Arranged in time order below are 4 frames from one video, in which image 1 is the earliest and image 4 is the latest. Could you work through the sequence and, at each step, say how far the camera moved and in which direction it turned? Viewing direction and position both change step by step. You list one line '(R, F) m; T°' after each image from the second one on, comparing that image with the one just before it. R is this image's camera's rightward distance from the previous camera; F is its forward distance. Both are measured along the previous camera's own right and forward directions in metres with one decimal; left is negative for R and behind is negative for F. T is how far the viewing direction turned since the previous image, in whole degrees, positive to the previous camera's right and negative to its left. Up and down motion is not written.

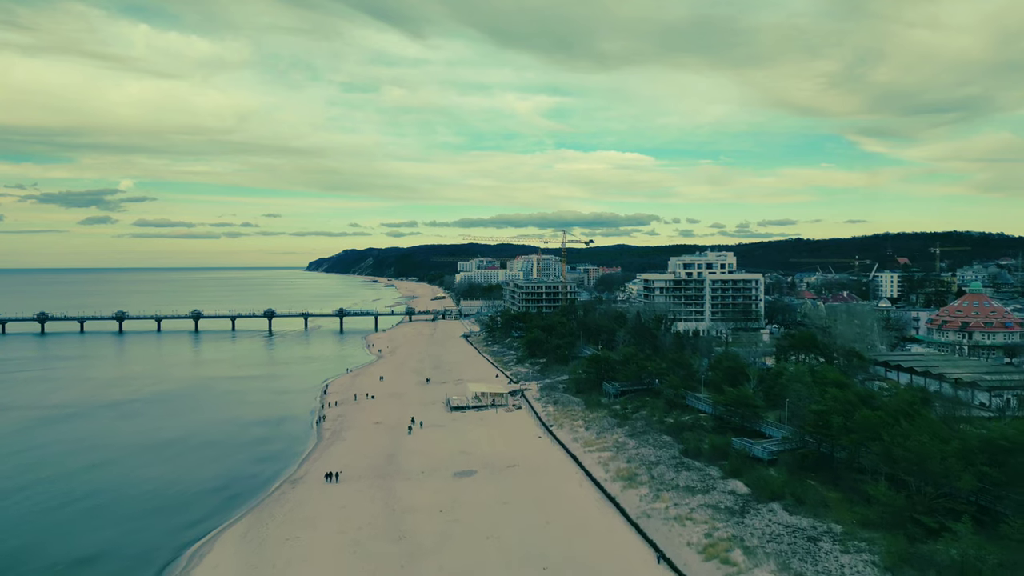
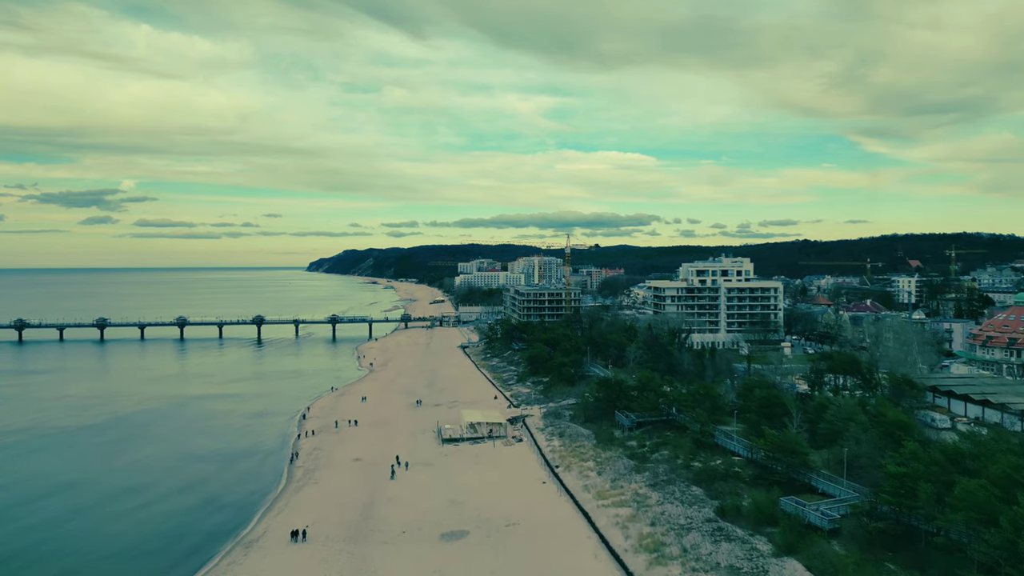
(+0.1, +5.8) m; 0°
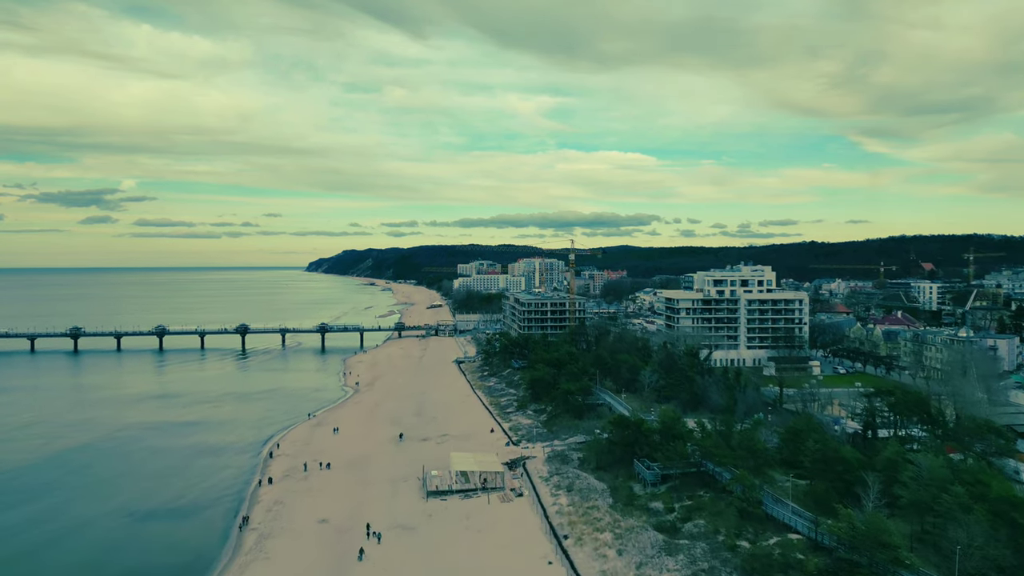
(+0.1, +6.9) m; 0°
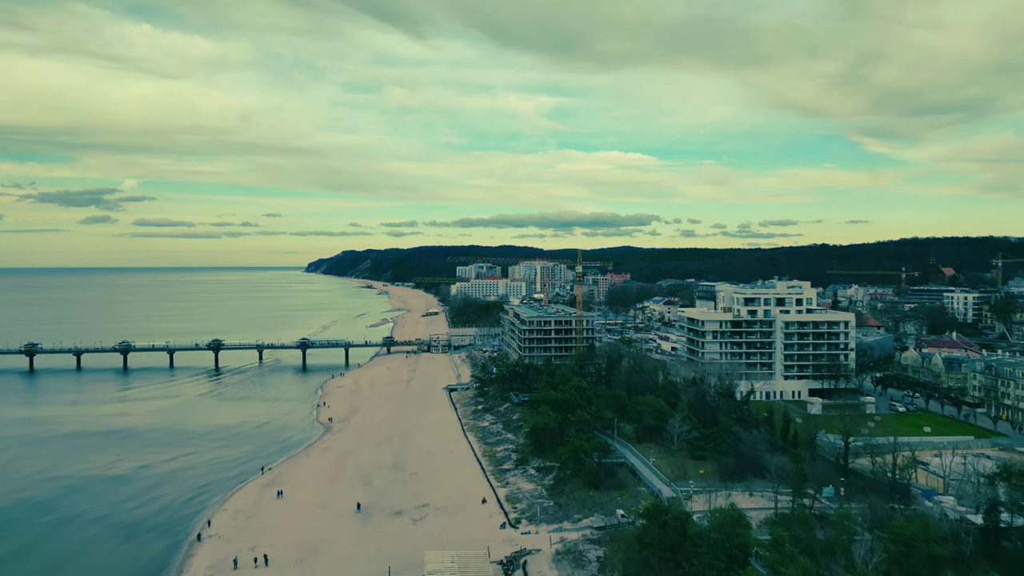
(+0.2, +9.9) m; 0°
